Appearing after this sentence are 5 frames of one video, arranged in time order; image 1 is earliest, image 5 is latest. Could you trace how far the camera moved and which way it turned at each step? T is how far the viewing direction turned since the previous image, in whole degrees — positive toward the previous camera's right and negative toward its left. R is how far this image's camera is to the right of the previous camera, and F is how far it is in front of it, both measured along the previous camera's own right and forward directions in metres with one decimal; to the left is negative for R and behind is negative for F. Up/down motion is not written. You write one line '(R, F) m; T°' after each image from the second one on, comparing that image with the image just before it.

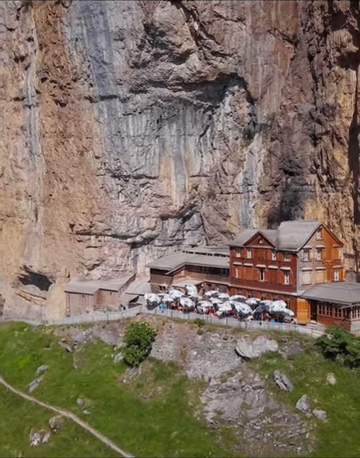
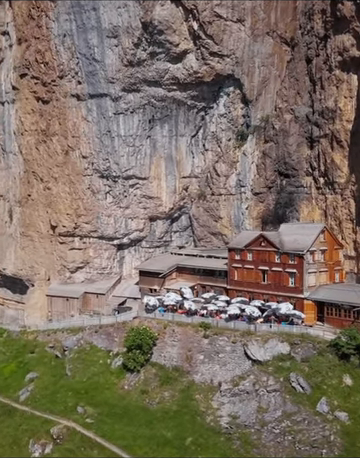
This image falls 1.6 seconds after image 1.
(-6.0, +1.1) m; +7°
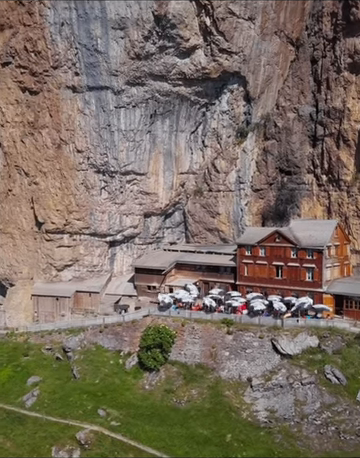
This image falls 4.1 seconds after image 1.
(-10.6, +1.4) m; +11°
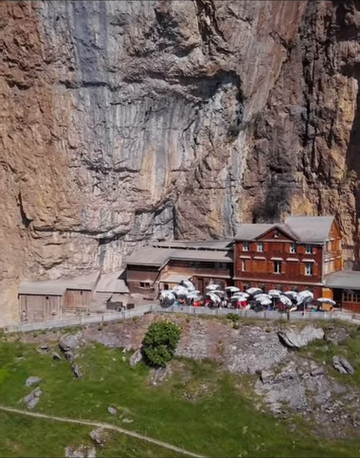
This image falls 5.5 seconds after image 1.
(-6.8, 0.0) m; +8°
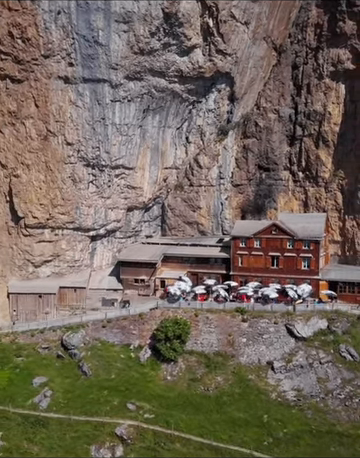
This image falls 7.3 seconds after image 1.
(-9.7, -0.1) m; +10°
